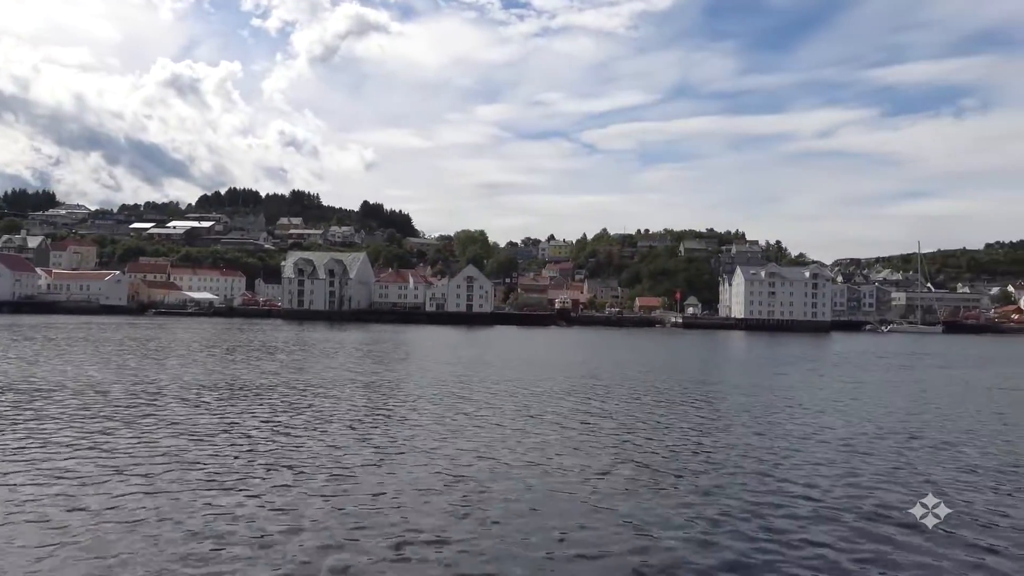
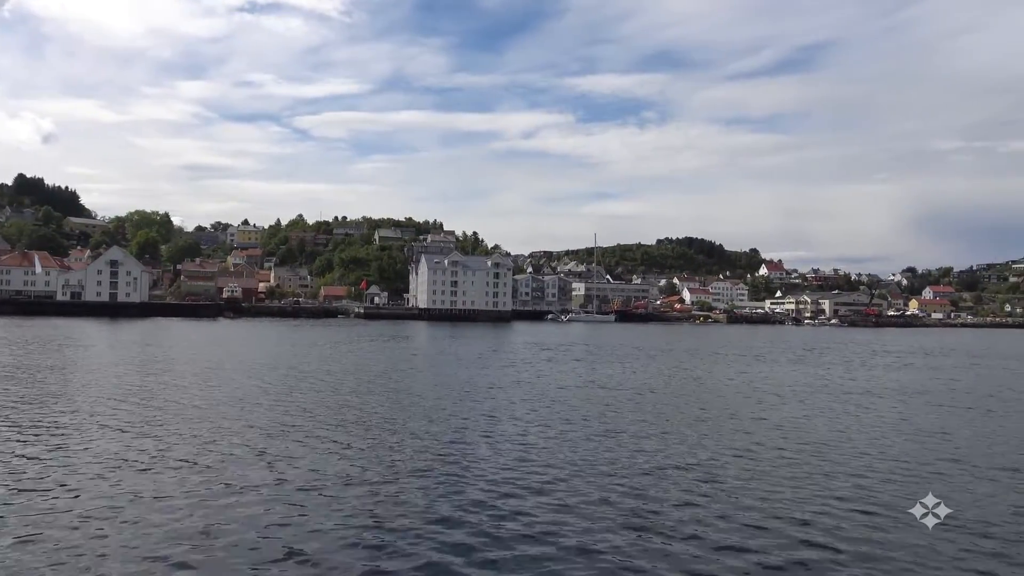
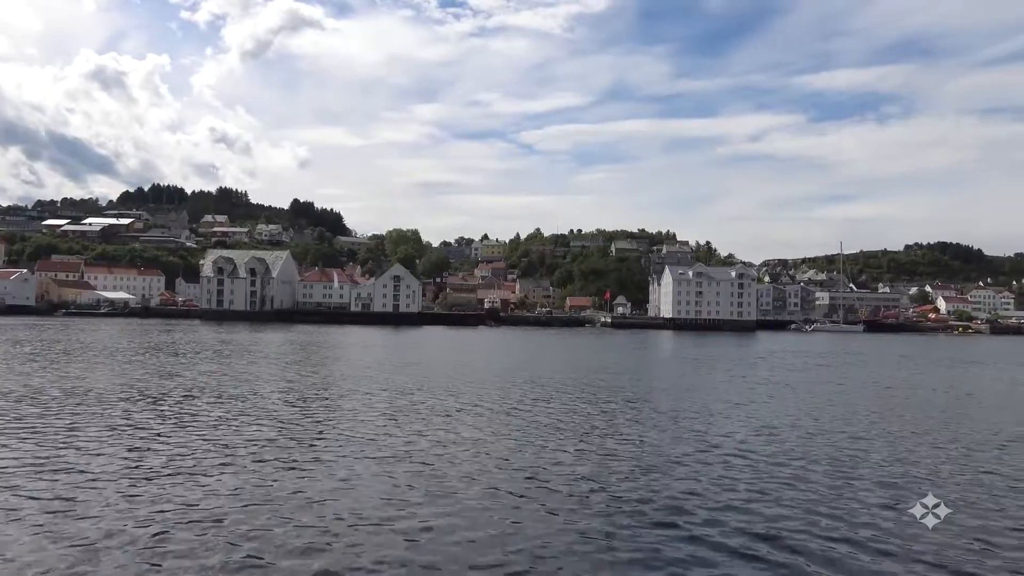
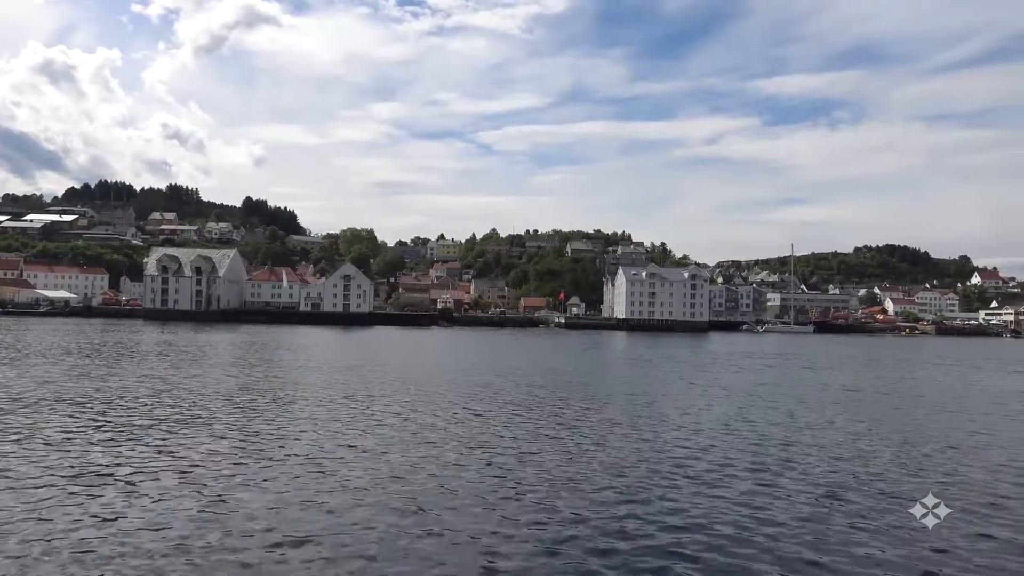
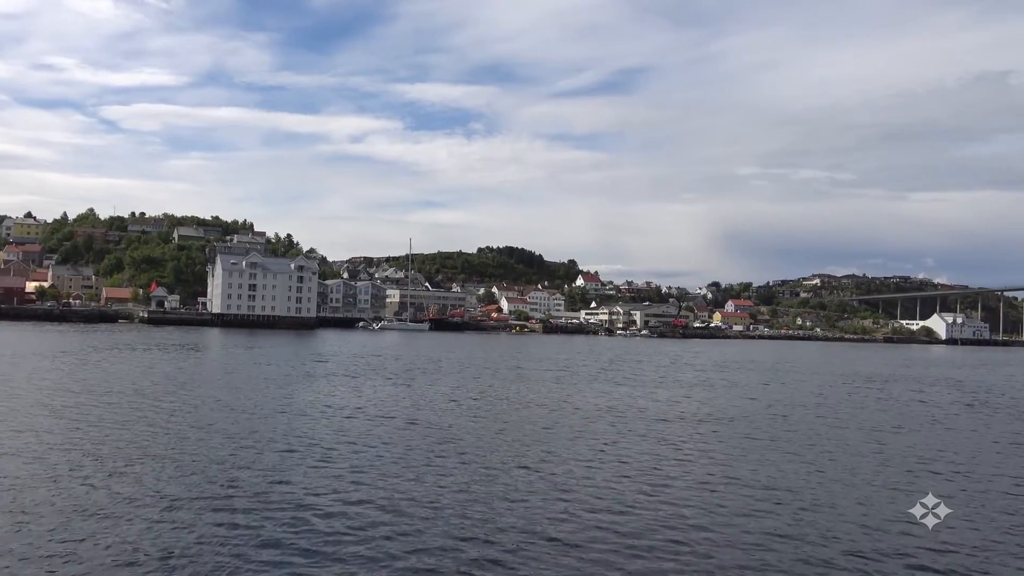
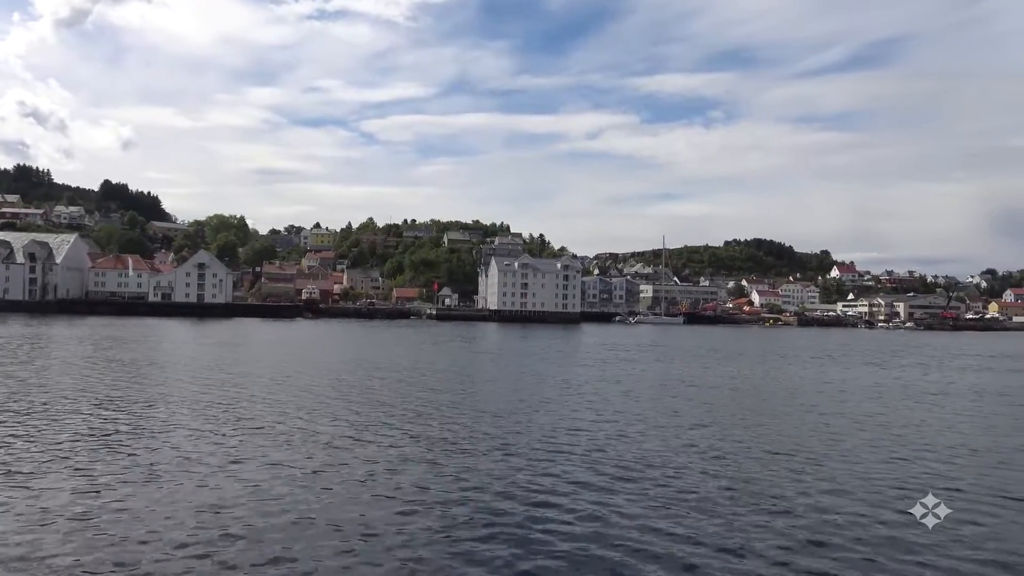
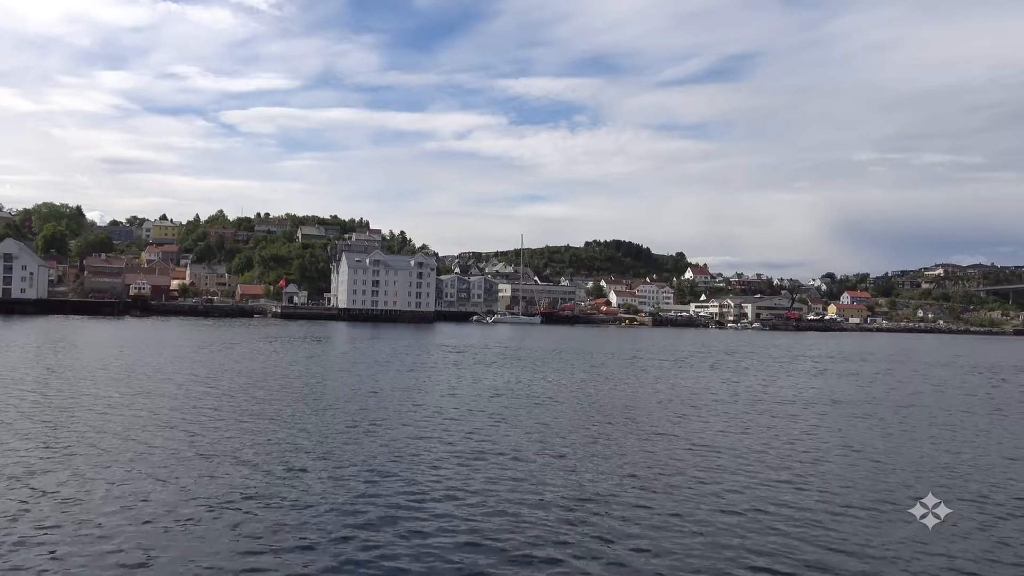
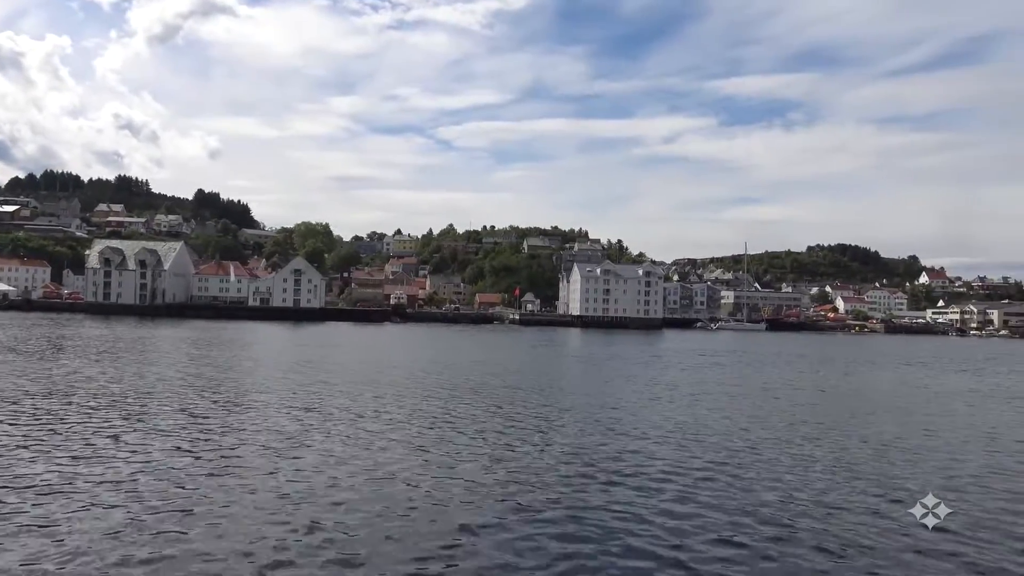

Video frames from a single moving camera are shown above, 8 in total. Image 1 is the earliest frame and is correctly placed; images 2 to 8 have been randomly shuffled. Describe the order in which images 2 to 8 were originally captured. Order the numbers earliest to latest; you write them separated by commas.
3, 4, 8, 6, 2, 7, 5
